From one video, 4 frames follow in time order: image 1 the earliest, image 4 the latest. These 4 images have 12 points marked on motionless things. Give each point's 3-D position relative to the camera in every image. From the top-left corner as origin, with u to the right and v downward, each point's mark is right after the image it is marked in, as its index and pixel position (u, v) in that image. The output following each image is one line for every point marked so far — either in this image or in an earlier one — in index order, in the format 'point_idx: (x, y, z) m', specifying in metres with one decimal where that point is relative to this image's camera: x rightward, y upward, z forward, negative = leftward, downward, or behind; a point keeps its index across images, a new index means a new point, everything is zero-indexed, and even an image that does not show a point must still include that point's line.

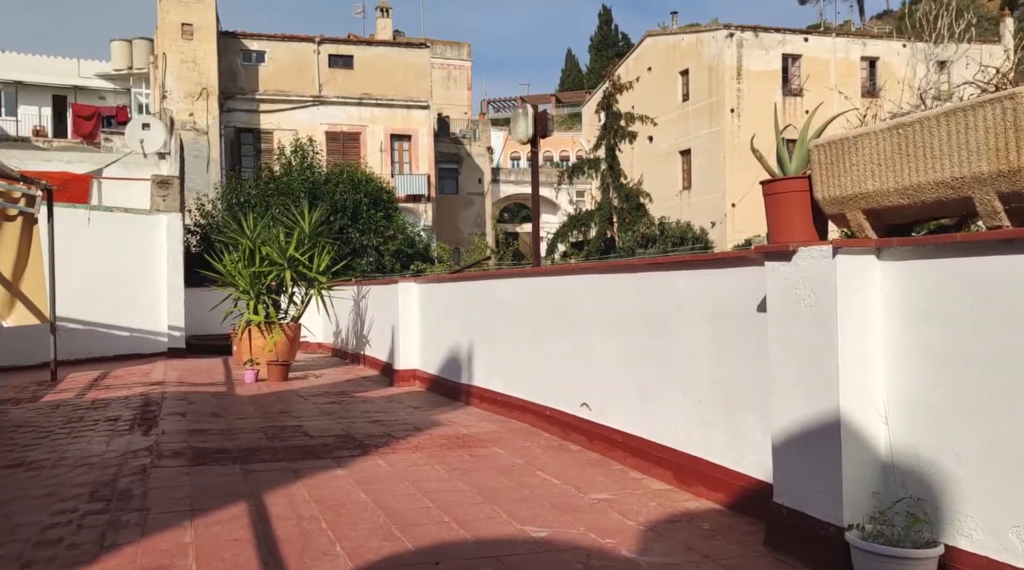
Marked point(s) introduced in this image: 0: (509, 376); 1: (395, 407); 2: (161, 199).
0: (0.0, -0.6, +5.5) m
1: (-0.8, -0.9, +6.1) m
2: (-4.3, +1.0, +10.2) m
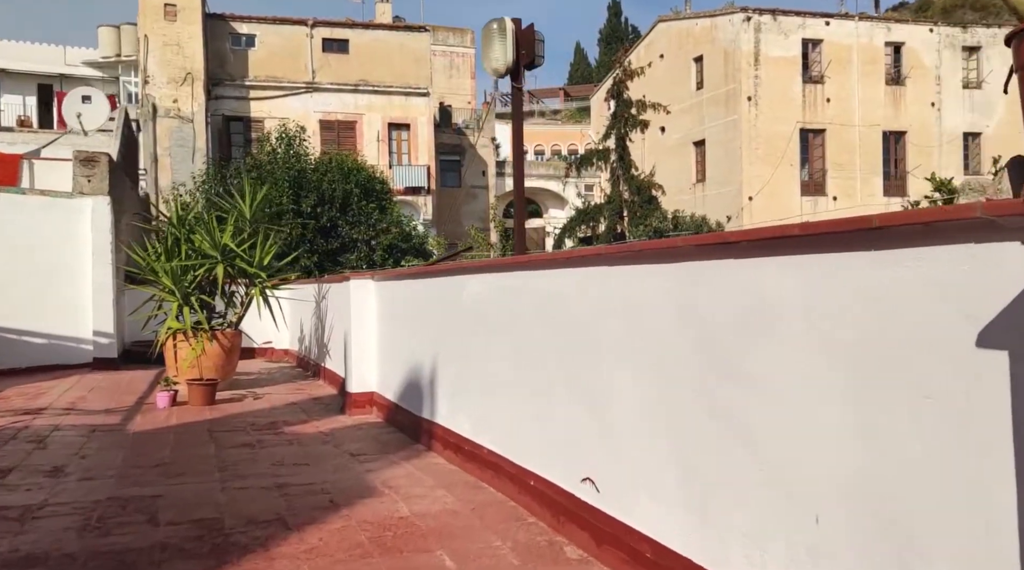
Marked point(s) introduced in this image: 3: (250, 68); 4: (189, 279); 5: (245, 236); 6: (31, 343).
0: (-0.1, -0.6, +3.8) m
1: (-1.0, -0.9, +4.4) m
2: (-4.3, +1.1, +8.6) m
3: (-6.2, +5.4, +20.4) m
4: (-2.6, 0.0, +6.8) m
5: (-2.3, +0.4, +7.1) m
6: (-4.7, -0.6, +8.2) m
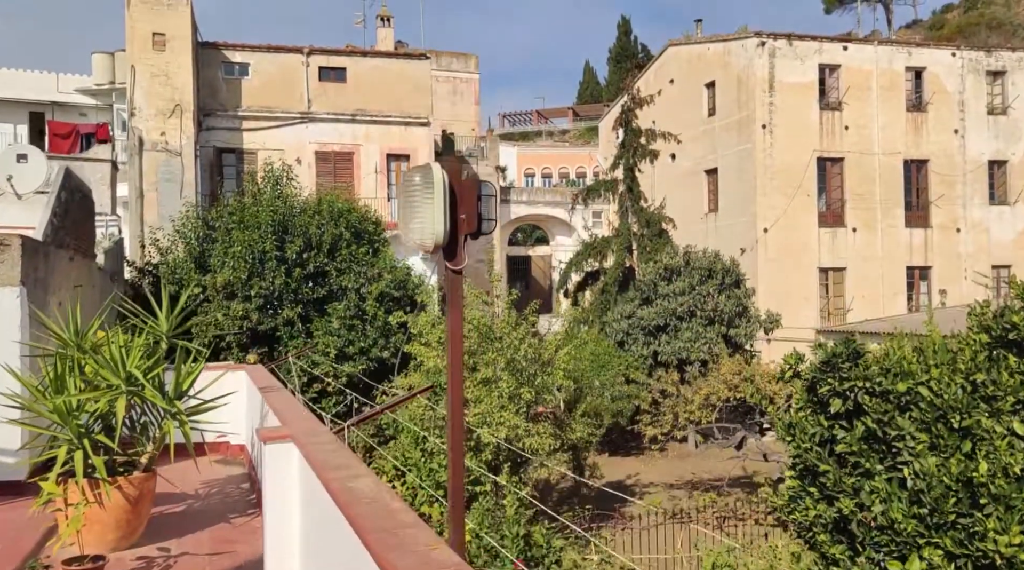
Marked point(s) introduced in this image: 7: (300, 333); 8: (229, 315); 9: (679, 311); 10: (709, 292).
0: (-0.3, -1.4, +2.4) m
1: (-1.1, -1.7, +3.0) m
2: (-4.5, +0.2, +7.2) m
3: (-6.1, +4.3, +19.2) m
4: (-2.8, -0.8, +5.5) m
5: (-2.4, -0.5, +5.8) m
6: (-4.8, -1.5, +6.8) m
7: (-3.8, -0.8, +15.2) m
8: (-4.9, -0.5, +14.7) m
9: (+3.7, -0.5, +18.8) m
10: (+4.4, -0.1, +18.7) m
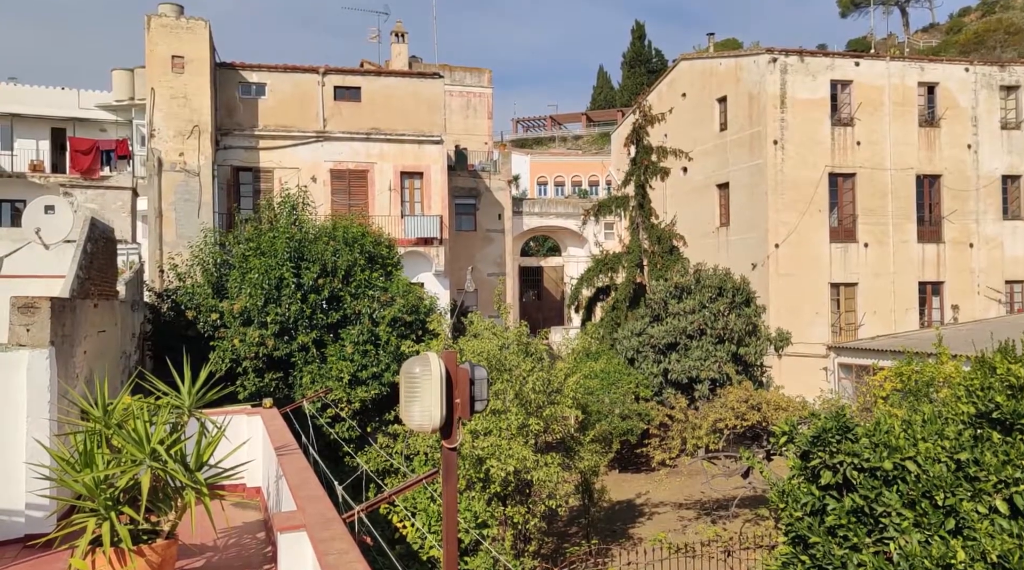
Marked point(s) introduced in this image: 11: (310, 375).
0: (-0.4, -2.0, +2.7) m
1: (-1.2, -2.3, +3.3) m
2: (-4.4, -0.4, +7.6) m
3: (-5.9, +3.7, +19.6) m
4: (-2.8, -1.4, +5.8) m
5: (-2.4, -1.0, +6.1) m
6: (-4.8, -2.0, +7.2) m
7: (-3.6, -1.4, +15.5) m
8: (-4.8, -1.0, +15.1) m
9: (+4.0, -1.1, +19.0) m
10: (+4.6, -0.6, +18.9) m
11: (-3.7, -1.7, +15.4) m
